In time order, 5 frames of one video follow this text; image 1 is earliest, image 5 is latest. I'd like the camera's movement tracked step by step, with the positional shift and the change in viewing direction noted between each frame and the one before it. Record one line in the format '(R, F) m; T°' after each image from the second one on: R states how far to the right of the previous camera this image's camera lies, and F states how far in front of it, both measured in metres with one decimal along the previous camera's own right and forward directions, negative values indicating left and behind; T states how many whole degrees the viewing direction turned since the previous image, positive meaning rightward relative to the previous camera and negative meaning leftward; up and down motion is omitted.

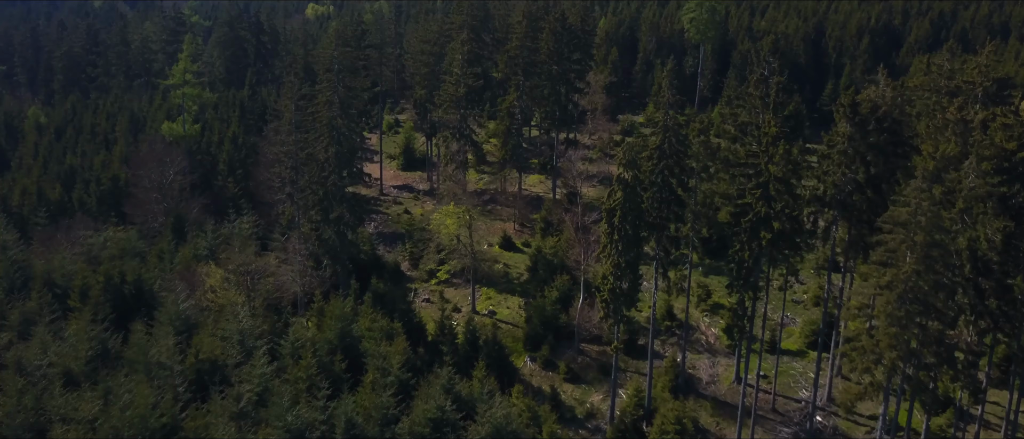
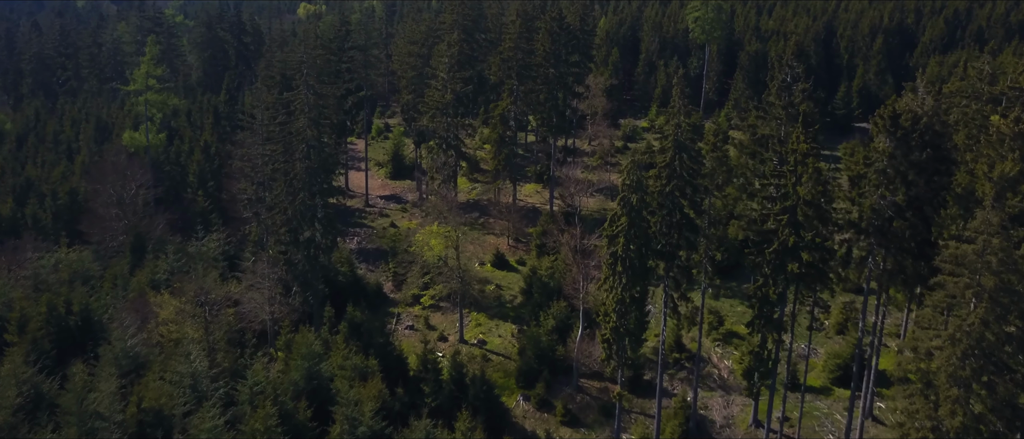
(+0.4, +4.0) m; 0°
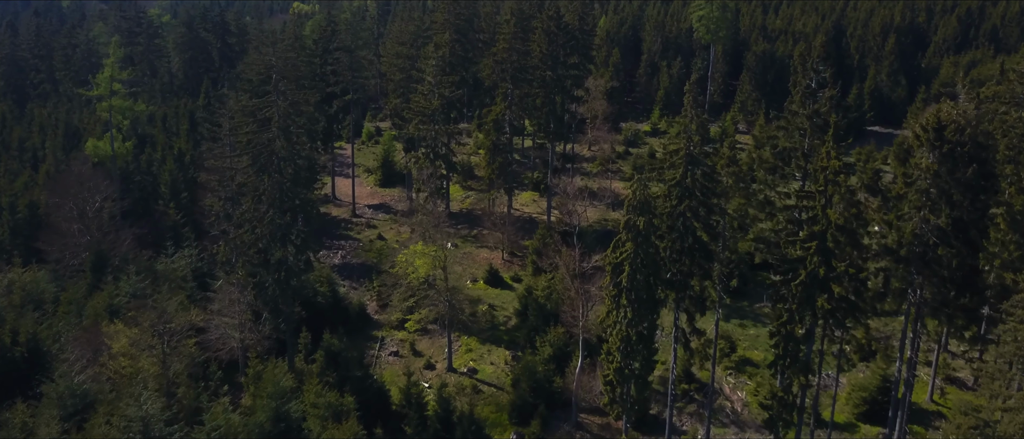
(+0.3, +3.2) m; 0°
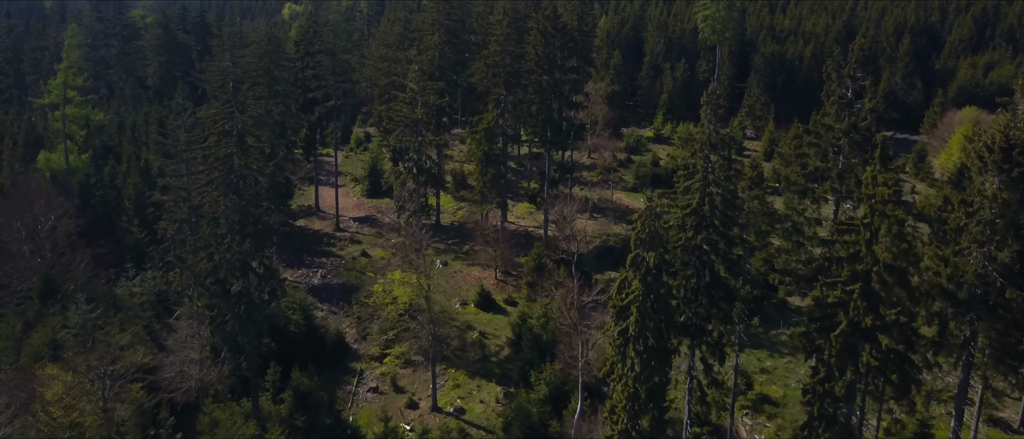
(+0.4, +3.6) m; 0°
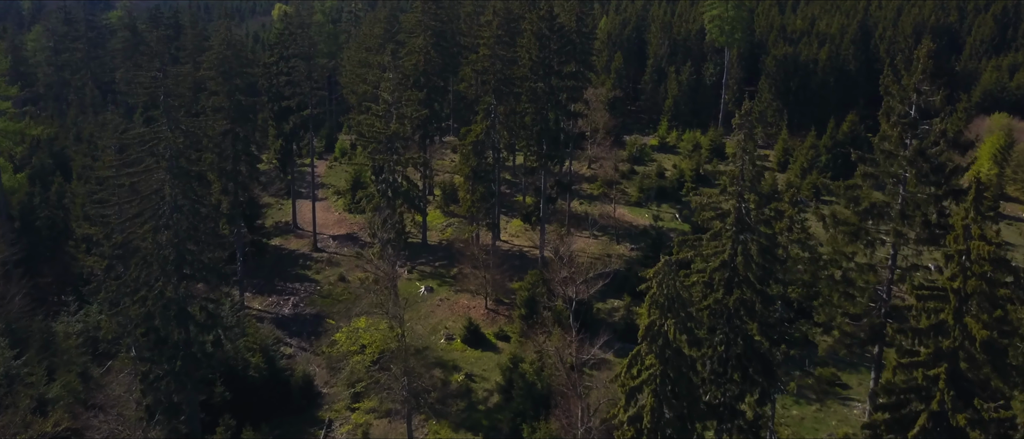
(+0.4, +4.3) m; 0°
